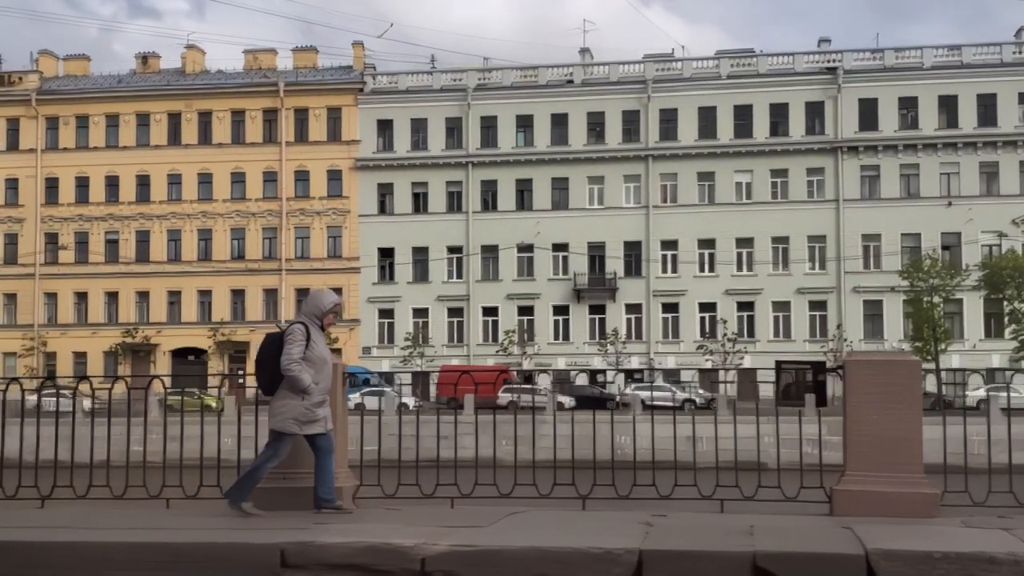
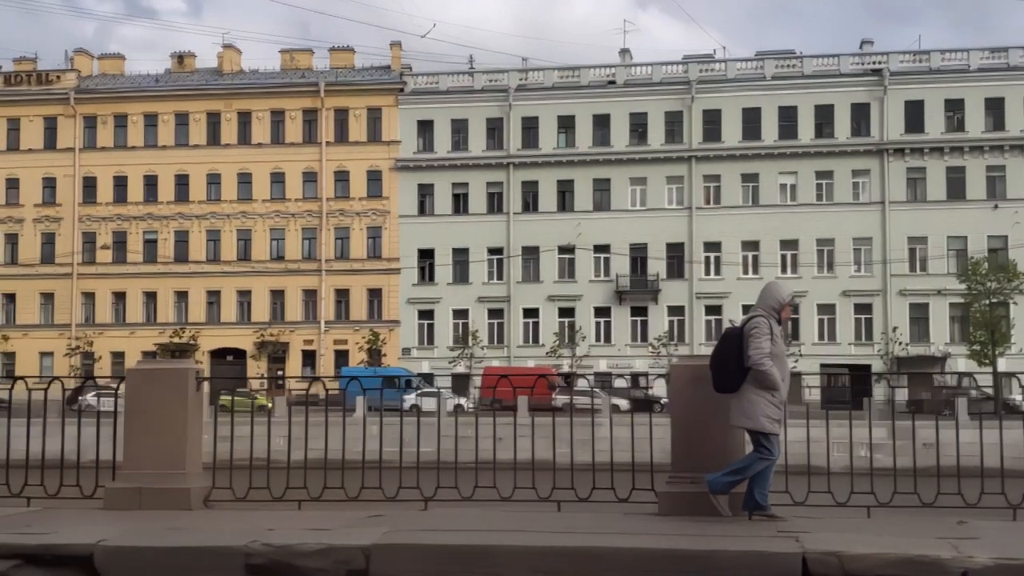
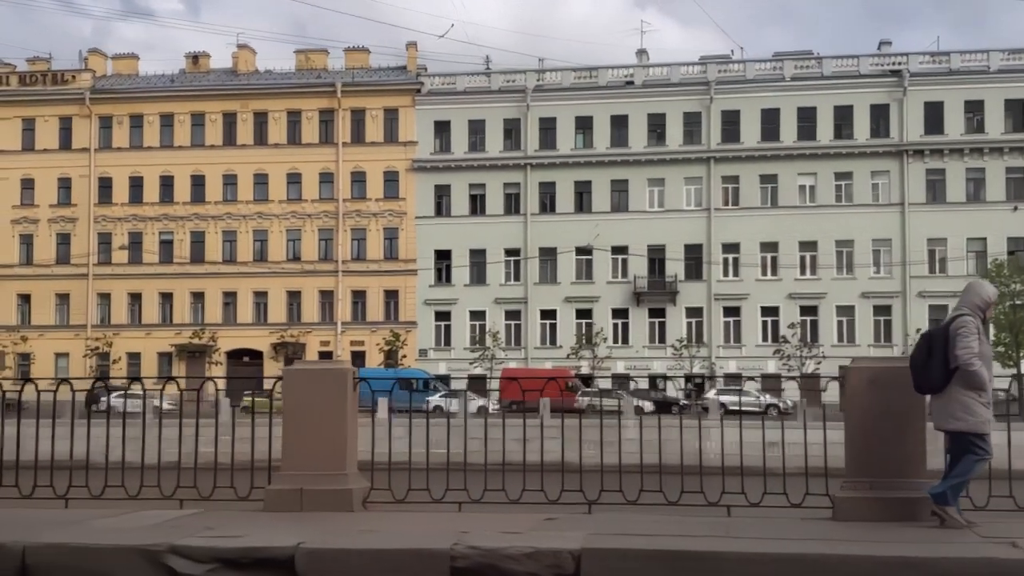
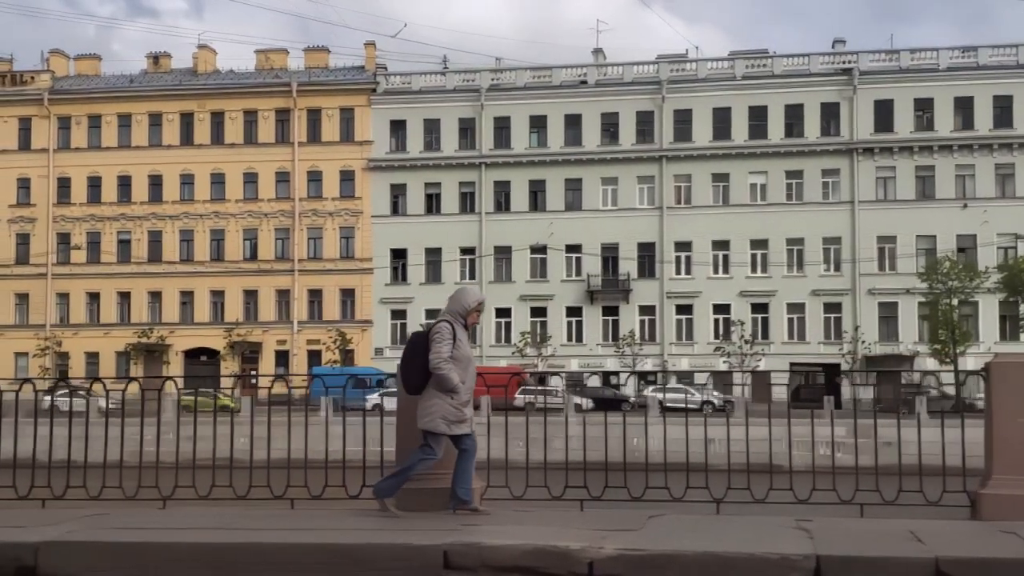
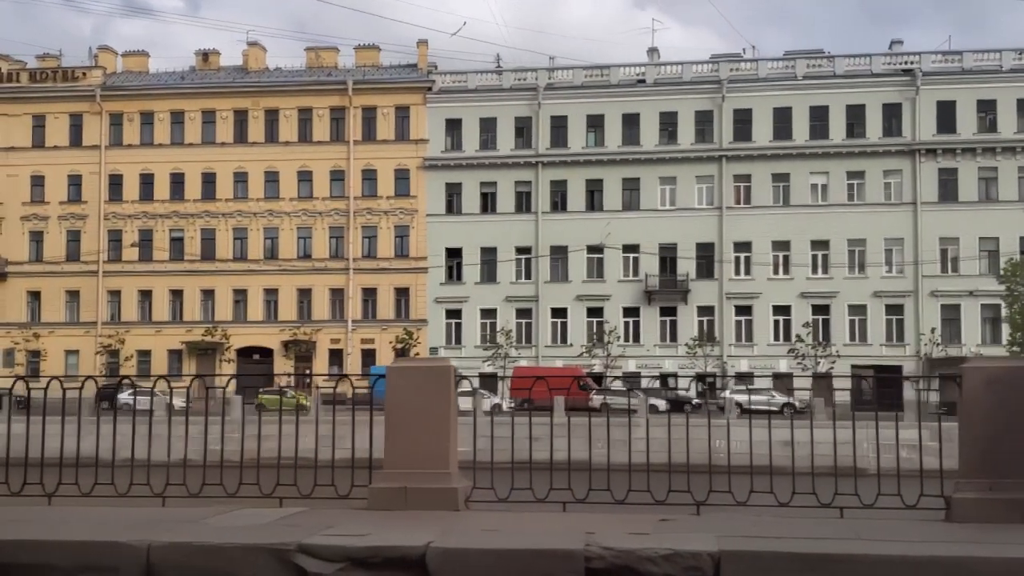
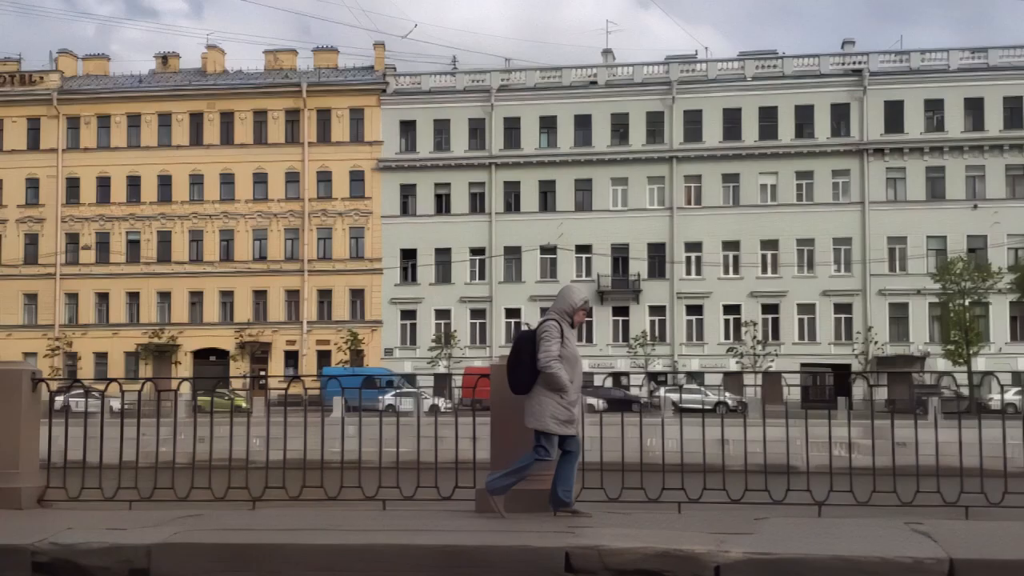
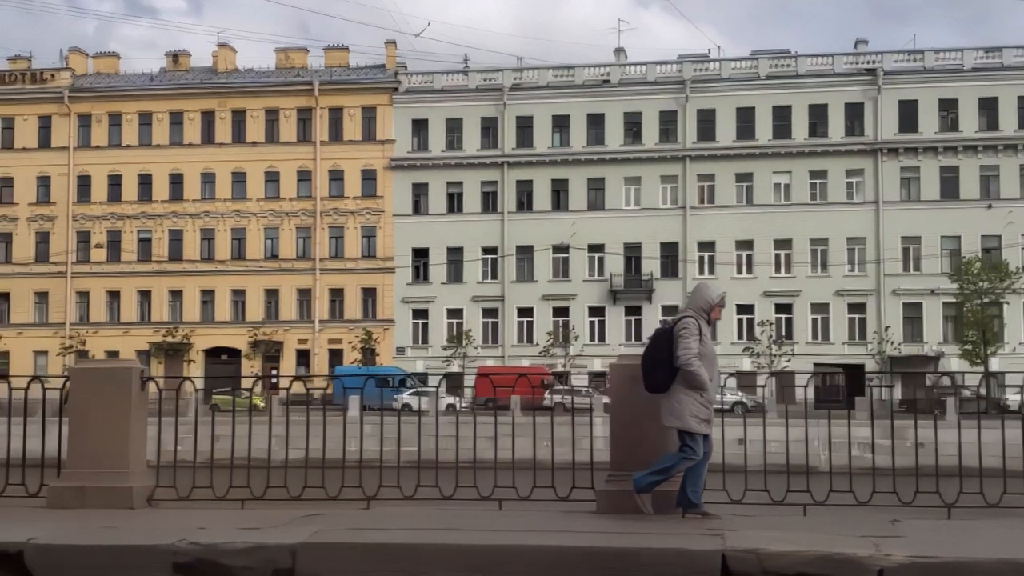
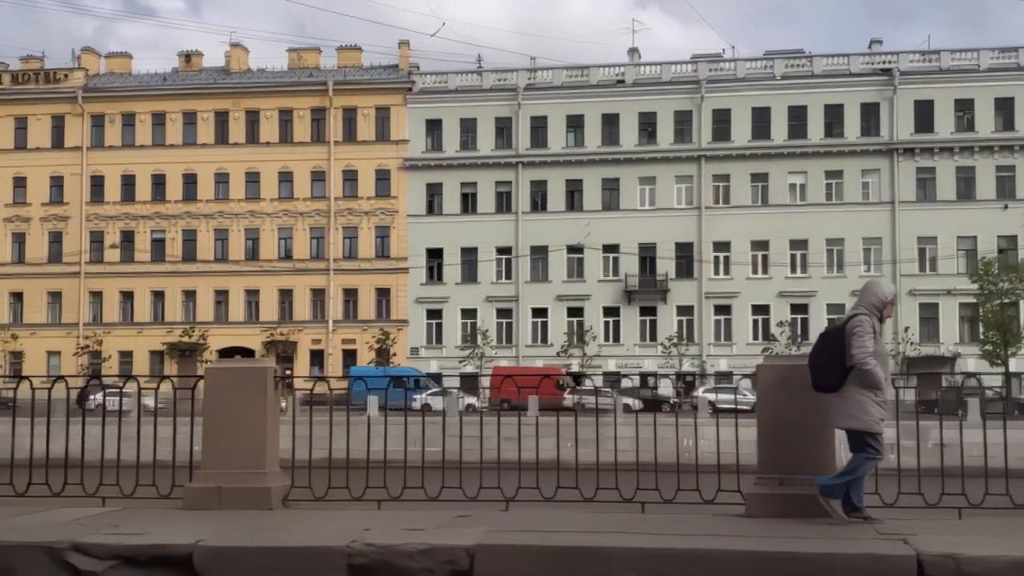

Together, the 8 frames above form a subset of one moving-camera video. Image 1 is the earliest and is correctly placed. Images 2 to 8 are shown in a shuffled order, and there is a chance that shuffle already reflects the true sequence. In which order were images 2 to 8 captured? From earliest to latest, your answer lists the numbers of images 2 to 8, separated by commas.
4, 6, 7, 2, 8, 3, 5
